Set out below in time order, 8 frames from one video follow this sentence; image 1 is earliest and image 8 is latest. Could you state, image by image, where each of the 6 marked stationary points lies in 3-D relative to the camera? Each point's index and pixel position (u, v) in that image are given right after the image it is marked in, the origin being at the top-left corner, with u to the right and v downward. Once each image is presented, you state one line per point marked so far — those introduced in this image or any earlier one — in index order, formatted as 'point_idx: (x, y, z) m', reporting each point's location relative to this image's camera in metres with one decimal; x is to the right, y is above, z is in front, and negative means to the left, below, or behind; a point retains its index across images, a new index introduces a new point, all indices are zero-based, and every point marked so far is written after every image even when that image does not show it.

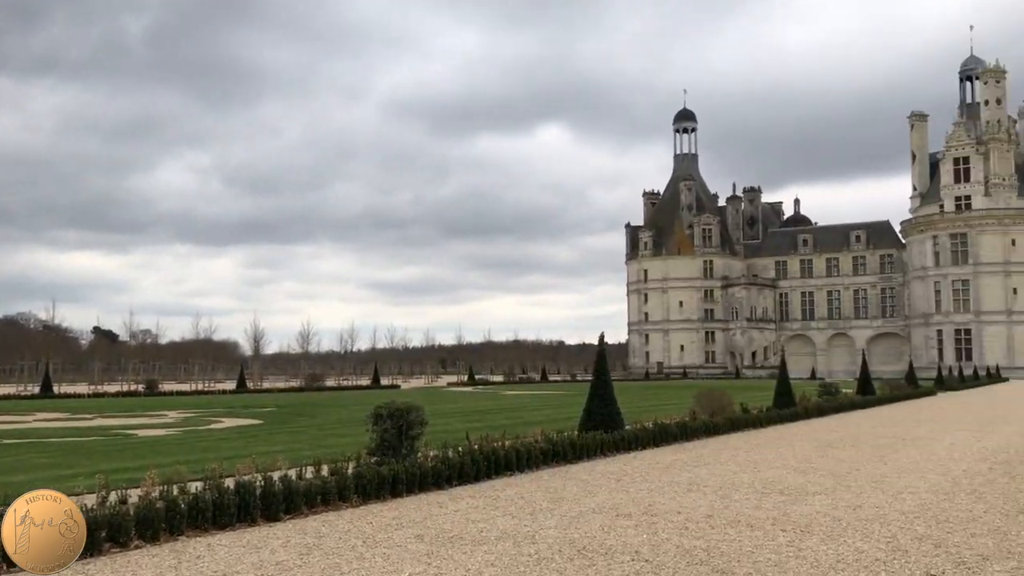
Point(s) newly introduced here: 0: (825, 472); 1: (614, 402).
0: (+3.3, -1.9, +9.8) m
1: (+1.4, -1.6, +13.2) m
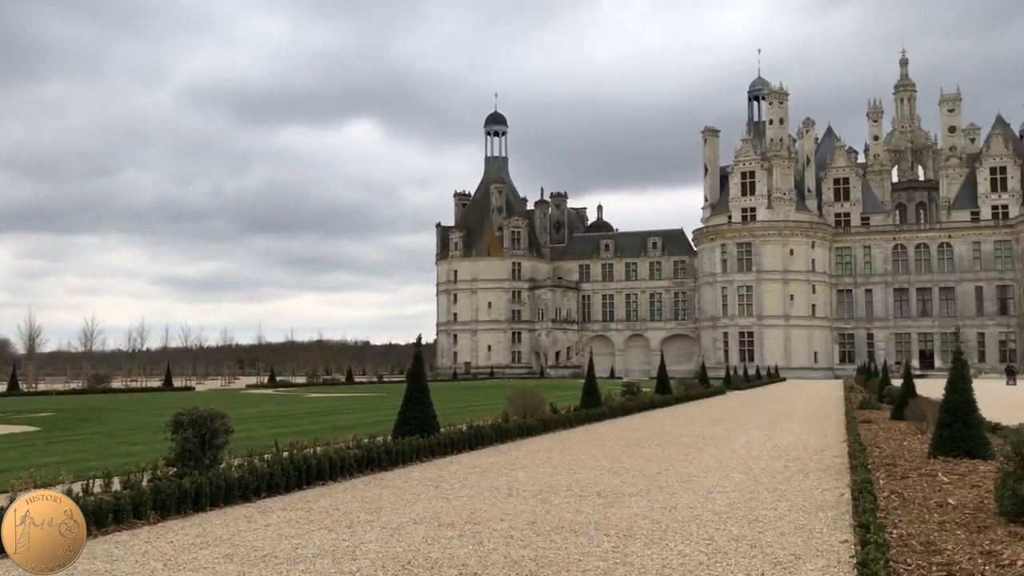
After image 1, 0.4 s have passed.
0: (+1.3, -2.0, +10.0) m
1: (-1.2, -1.7, +13.0) m
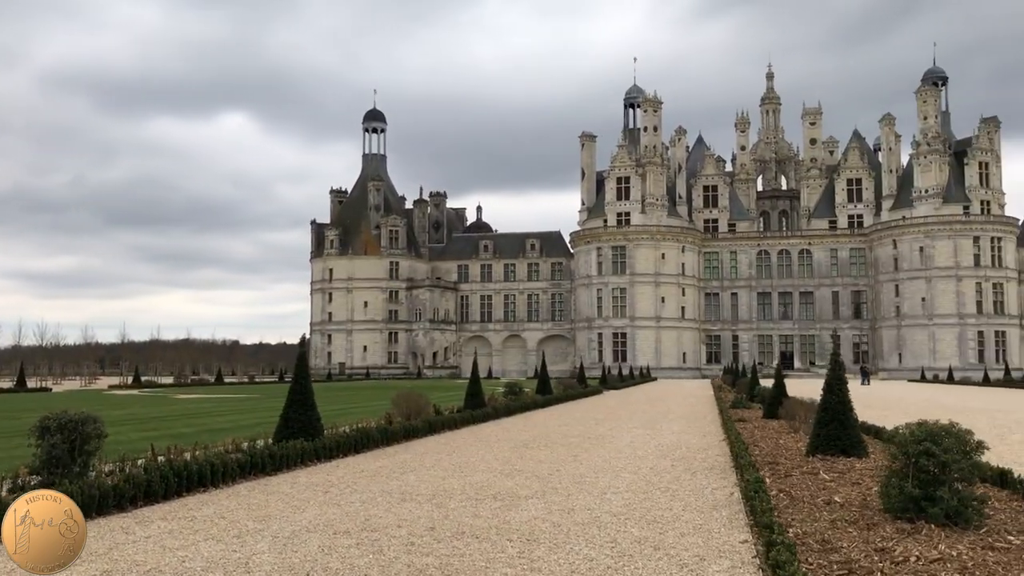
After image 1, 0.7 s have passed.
0: (+0.2, -2.0, +10.0) m
1: (-2.7, -1.6, +12.6) m
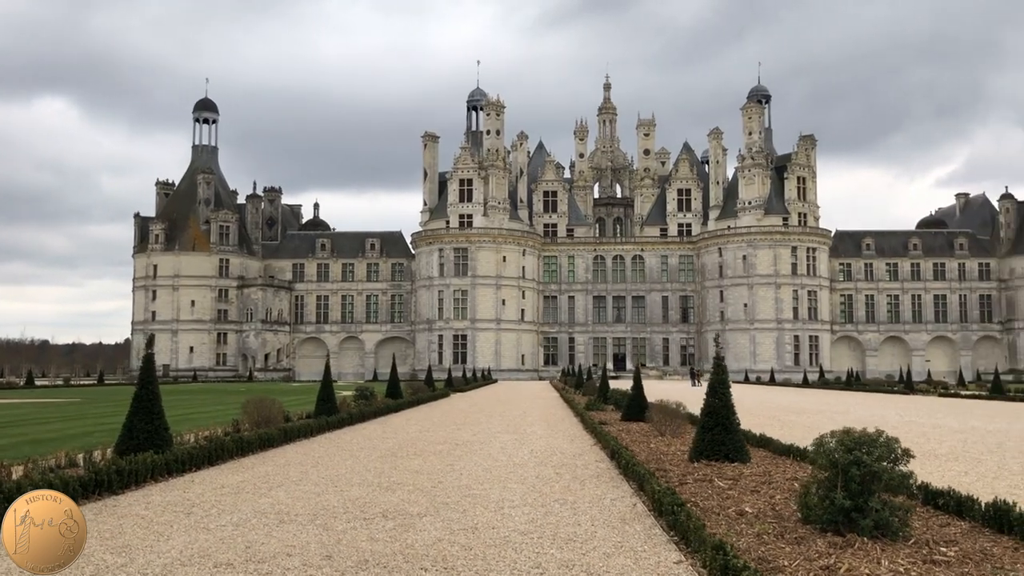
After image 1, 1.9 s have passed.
0: (-1.0, -2.0, +9.3) m
1: (-4.3, -1.6, +11.4) m
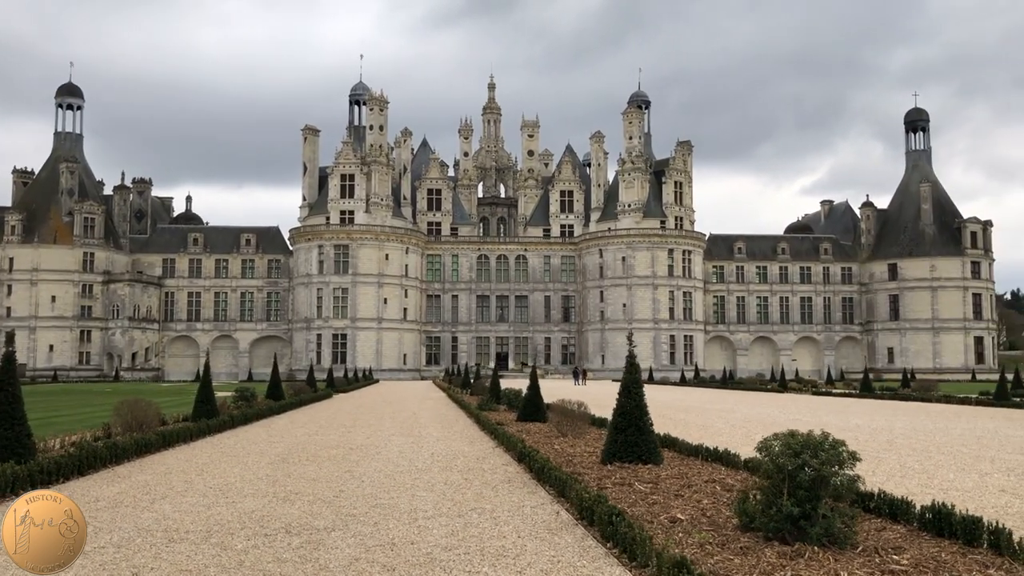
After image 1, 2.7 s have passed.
0: (-1.9, -1.9, +8.6) m
1: (-5.4, -1.5, +10.2) m
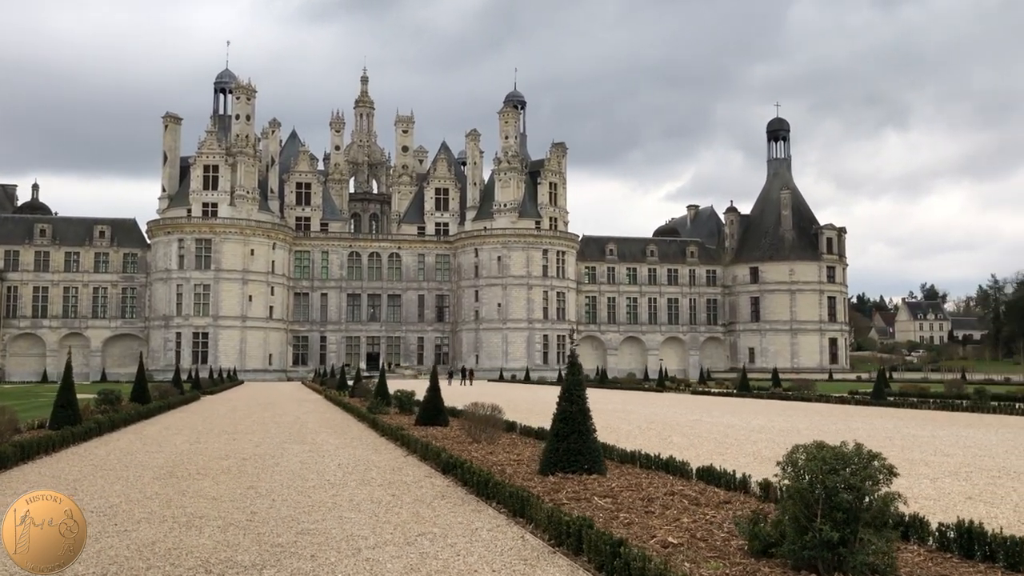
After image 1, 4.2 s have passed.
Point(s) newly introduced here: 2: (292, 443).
0: (-2.3, -1.8, +7.3) m
1: (-6.0, -1.3, +8.4) m
2: (-3.5, -2.4, +14.7) m
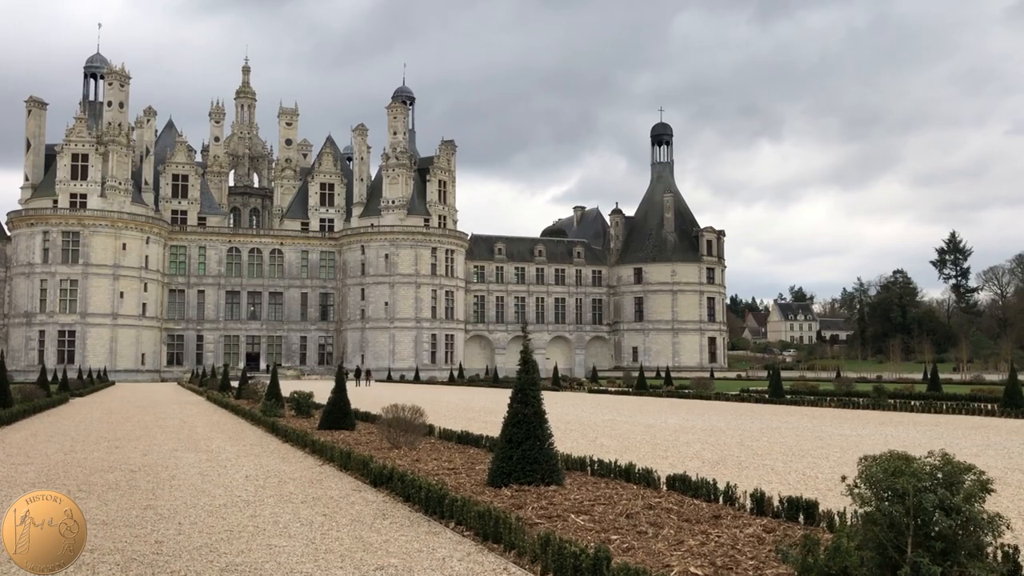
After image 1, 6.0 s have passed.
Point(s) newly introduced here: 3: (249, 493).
0: (-2.5, -1.7, +5.9) m
1: (-6.3, -1.2, +6.6) m
2: (-4.6, -2.3, +13.1) m
3: (-2.5, -1.9, +8.8) m
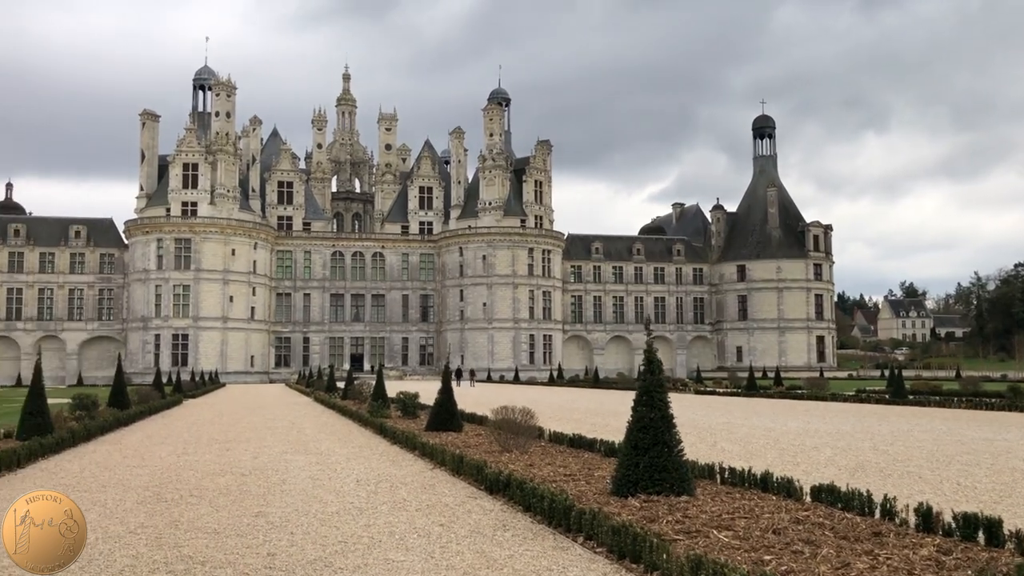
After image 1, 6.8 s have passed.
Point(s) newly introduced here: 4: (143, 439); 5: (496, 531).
0: (-1.7, -1.7, +5.6) m
1: (-5.4, -1.2, +6.6) m
2: (-3.0, -2.3, +13.0) m
3: (-1.4, -1.9, +8.5) m
4: (-6.3, -2.6, +15.8) m
5: (-0.1, -1.7, +6.7) m
